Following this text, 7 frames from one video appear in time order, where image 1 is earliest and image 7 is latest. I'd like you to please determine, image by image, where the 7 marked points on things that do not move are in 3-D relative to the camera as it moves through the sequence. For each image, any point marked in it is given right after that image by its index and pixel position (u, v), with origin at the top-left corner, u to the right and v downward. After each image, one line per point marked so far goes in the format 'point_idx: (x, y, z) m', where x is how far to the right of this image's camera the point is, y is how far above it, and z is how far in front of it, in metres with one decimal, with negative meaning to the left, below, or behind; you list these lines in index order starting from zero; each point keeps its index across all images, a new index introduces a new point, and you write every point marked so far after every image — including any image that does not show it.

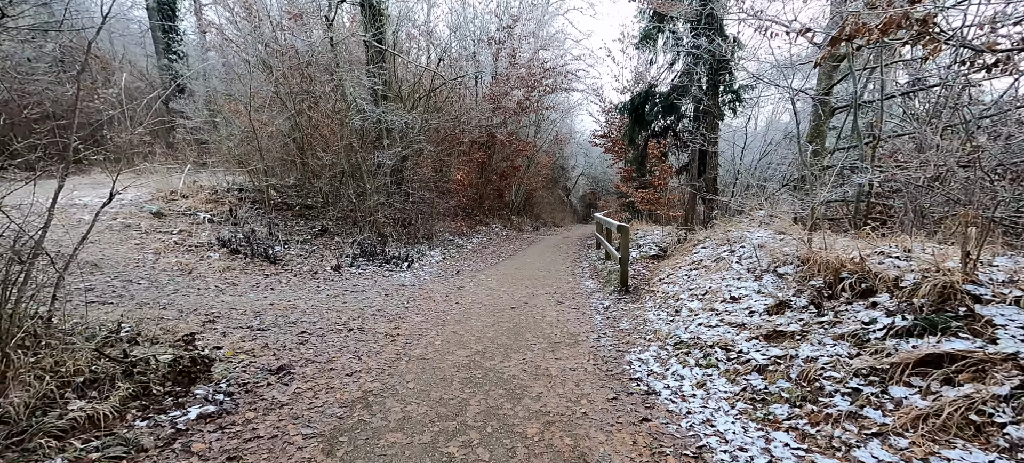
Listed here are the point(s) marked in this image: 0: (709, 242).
0: (+2.8, -0.2, +6.6) m
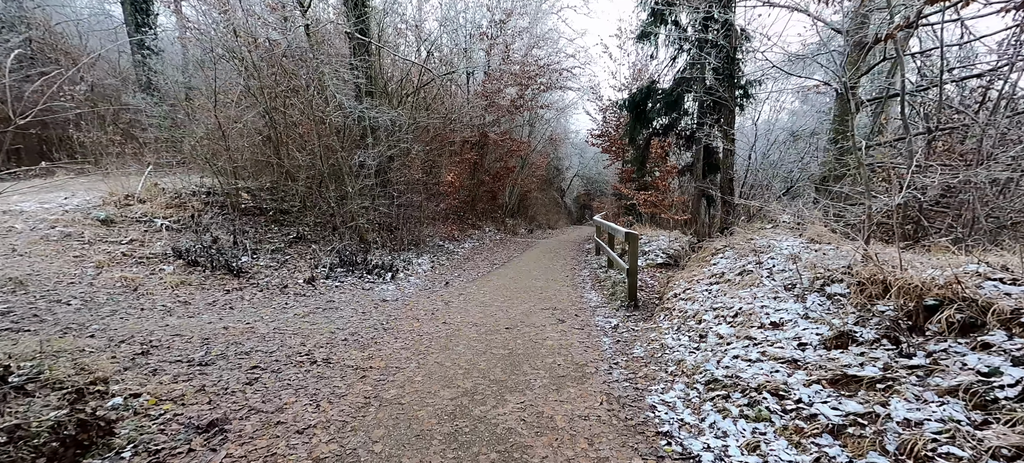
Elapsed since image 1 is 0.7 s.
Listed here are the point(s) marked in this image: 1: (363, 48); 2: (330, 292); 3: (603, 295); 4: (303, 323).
0: (+2.8, -0.3, +5.8) m
1: (-3.9, +4.8, +11.9) m
2: (-2.7, -0.9, +6.9) m
3: (+1.4, -1.0, +7.1) m
4: (-2.5, -1.1, +5.4) m
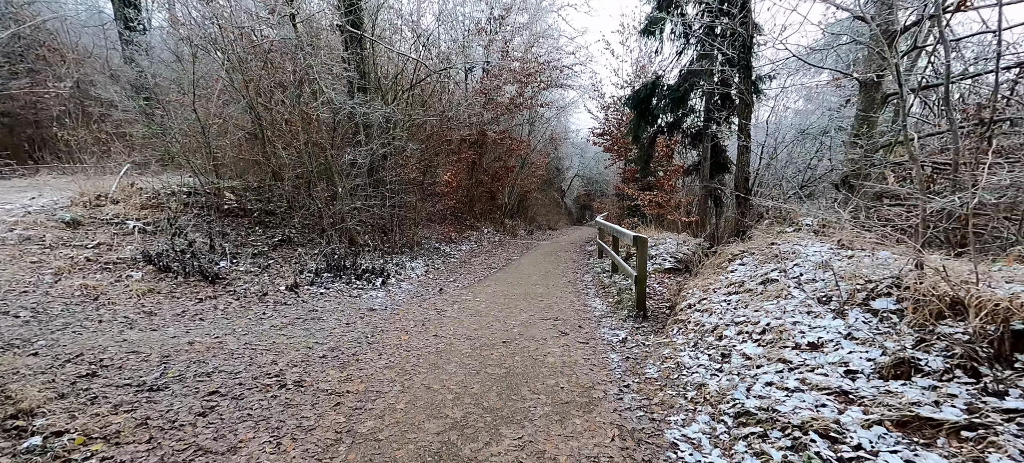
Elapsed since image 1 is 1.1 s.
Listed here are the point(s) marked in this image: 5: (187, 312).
0: (+2.7, -0.3, +5.3) m
1: (-3.9, +4.7, +11.4) m
2: (-2.8, -1.0, +6.4) m
3: (+1.4, -1.0, +6.5) m
4: (-2.5, -1.1, +4.9) m
5: (-3.8, -0.9, +5.3) m
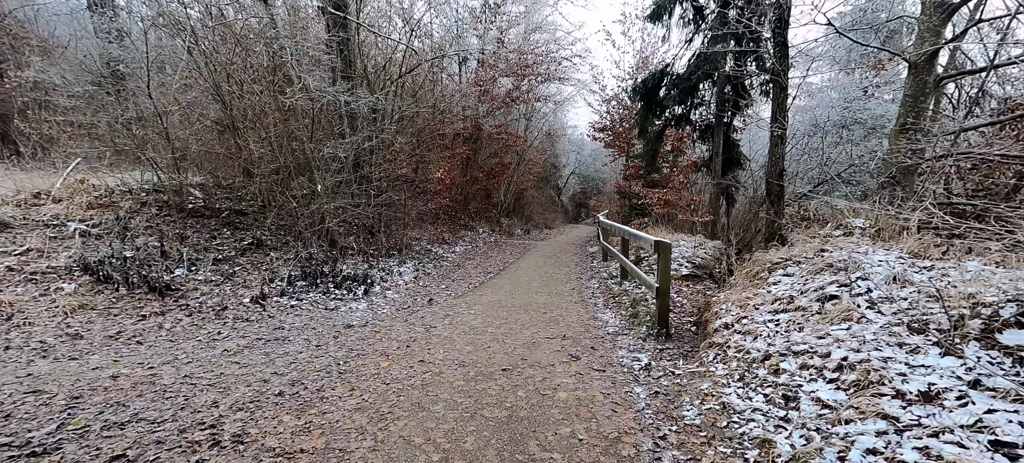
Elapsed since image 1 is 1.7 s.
0: (+2.7, -0.3, +4.5) m
1: (-4.0, +4.7, +10.4) m
2: (-2.8, -1.0, +5.5) m
3: (+1.4, -1.1, +5.7) m
4: (-2.5, -1.2, +4.1) m
5: (-3.8, -1.0, +4.4) m
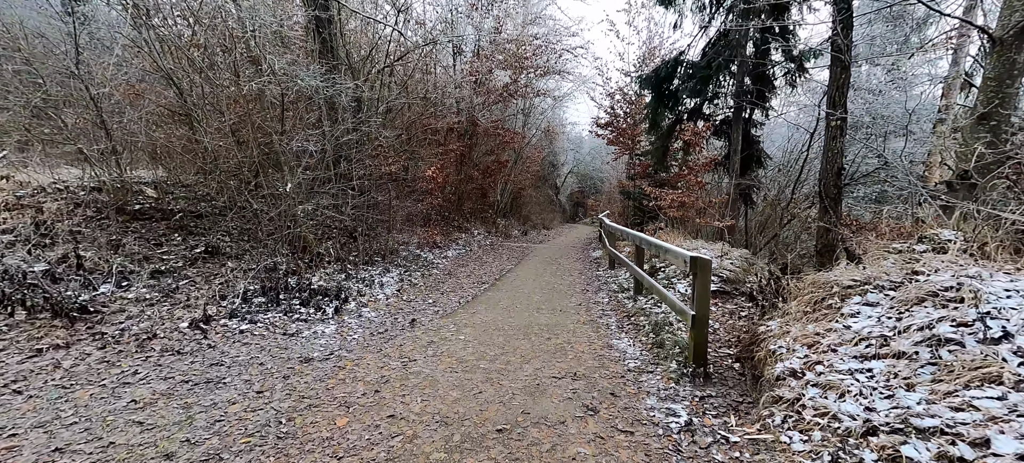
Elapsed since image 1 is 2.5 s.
0: (+2.7, -0.5, +3.5) m
1: (-4.0, +4.6, +9.4) m
2: (-2.8, -1.1, +4.5) m
3: (+1.3, -1.2, +4.7) m
4: (-2.5, -1.3, +3.0) m
5: (-3.8, -1.1, +3.4) m
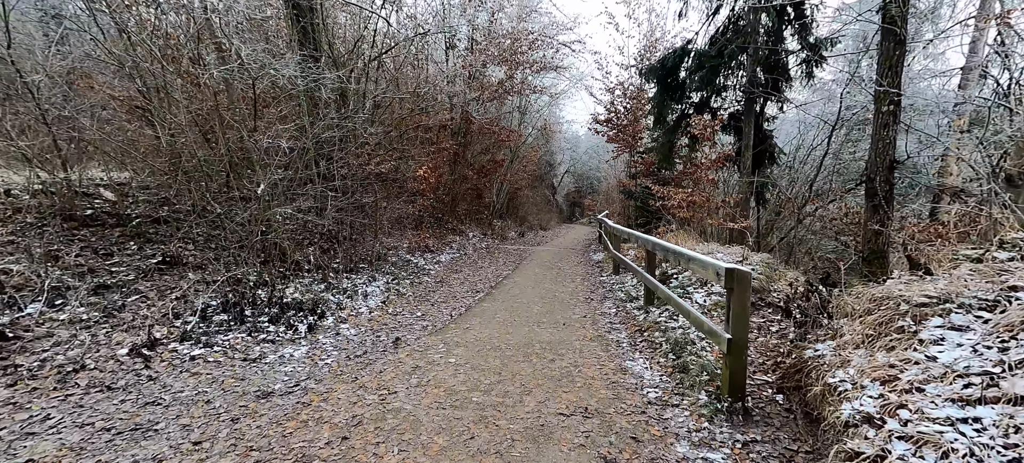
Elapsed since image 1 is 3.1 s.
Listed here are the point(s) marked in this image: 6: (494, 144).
0: (+2.7, -0.5, +2.8) m
1: (-4.1, +4.5, +8.7) m
2: (-2.8, -1.2, +3.8) m
3: (+1.3, -1.2, +4.0) m
4: (-2.5, -1.4, +2.3) m
5: (-3.8, -1.2, +2.7) m
6: (-0.7, +3.4, +18.0) m
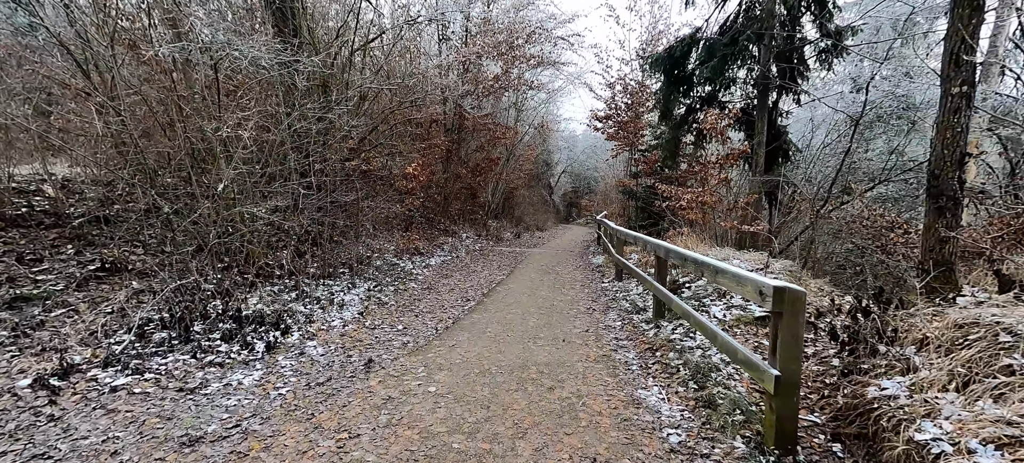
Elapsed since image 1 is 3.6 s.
0: (+2.7, -0.6, +2.2) m
1: (-4.2, +4.5, +7.9) m
2: (-2.9, -1.2, +3.0) m
3: (+1.3, -1.3, +3.3) m
4: (-2.6, -1.4, +1.6) m
5: (-3.9, -1.2, +1.9) m
6: (-0.9, +3.4, +17.3) m
